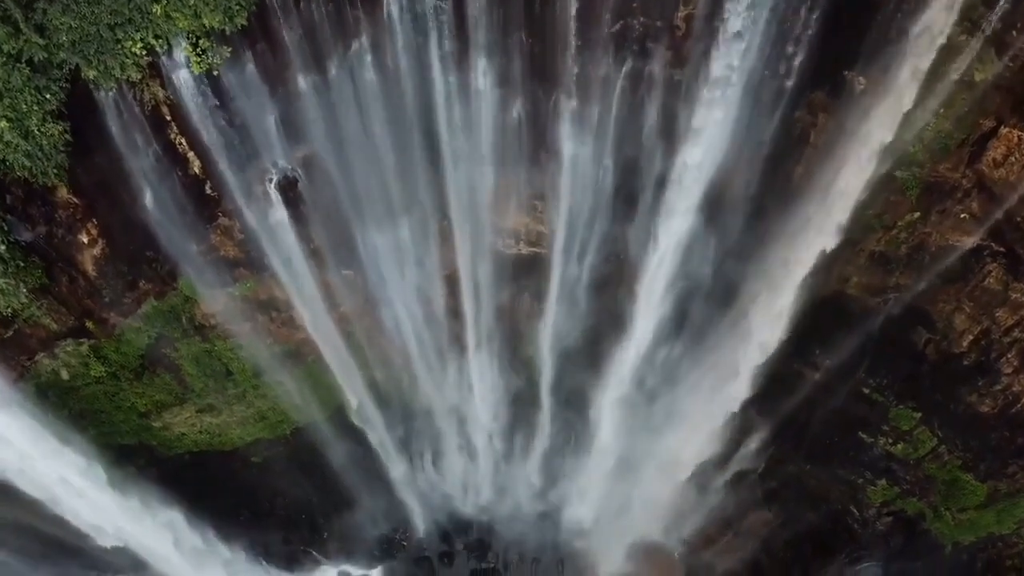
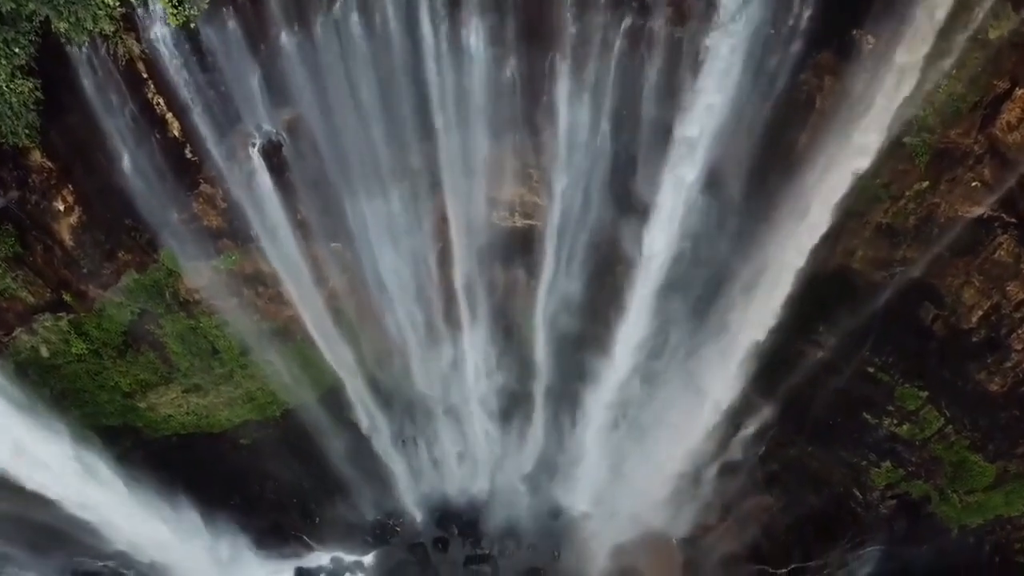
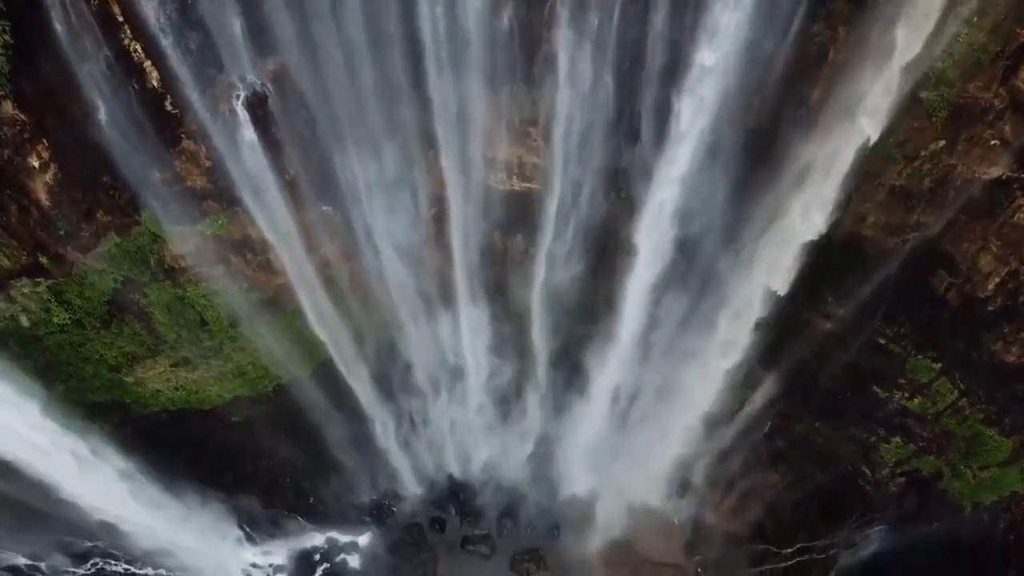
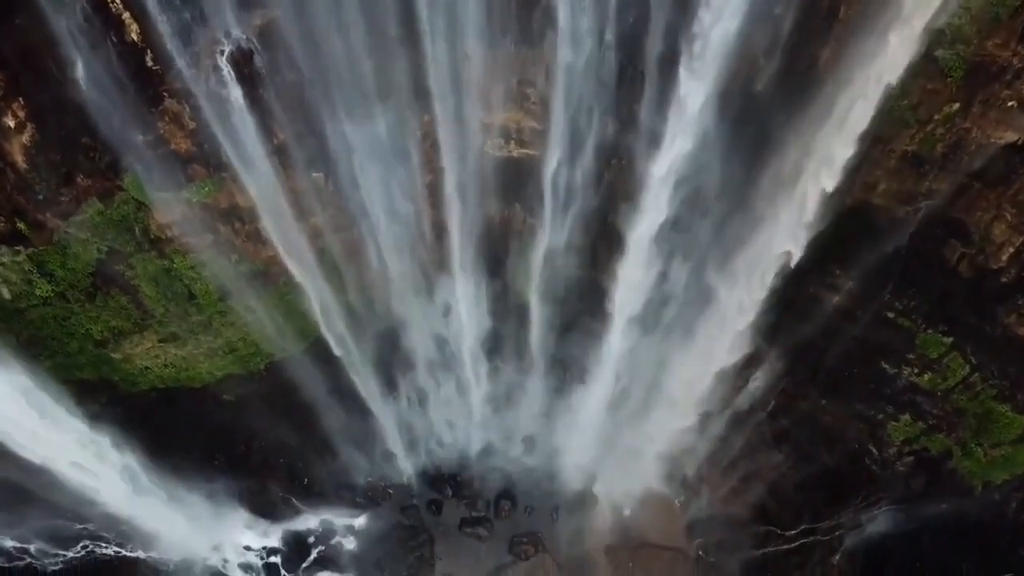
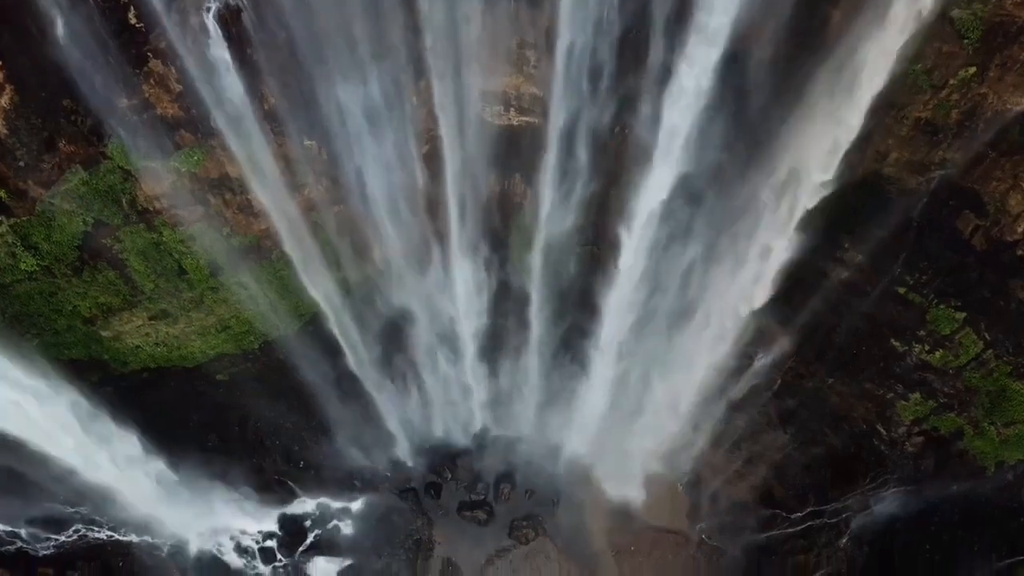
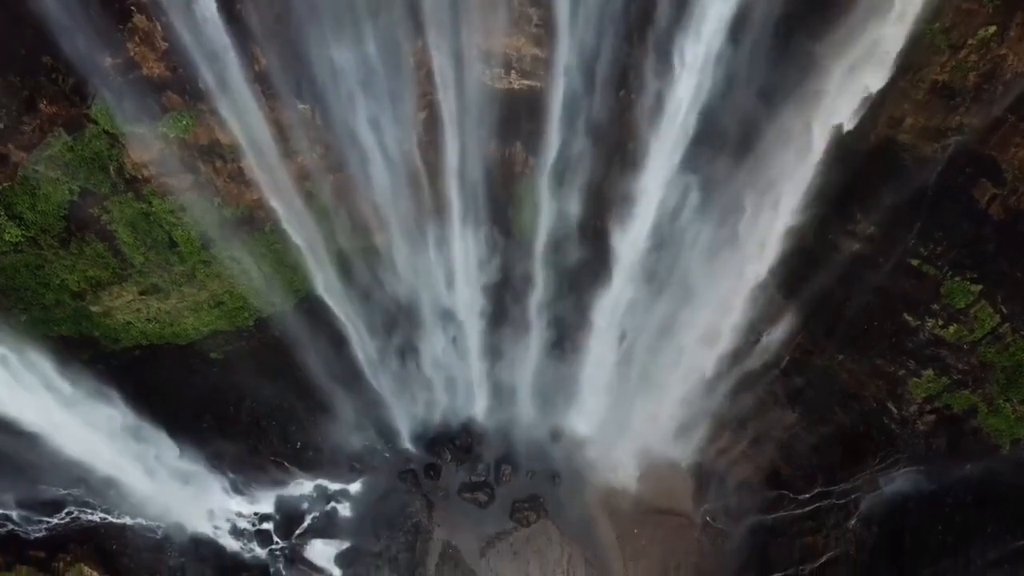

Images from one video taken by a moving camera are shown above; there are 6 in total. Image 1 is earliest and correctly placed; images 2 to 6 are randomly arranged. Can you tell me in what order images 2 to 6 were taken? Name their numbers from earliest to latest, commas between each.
2, 3, 4, 5, 6
